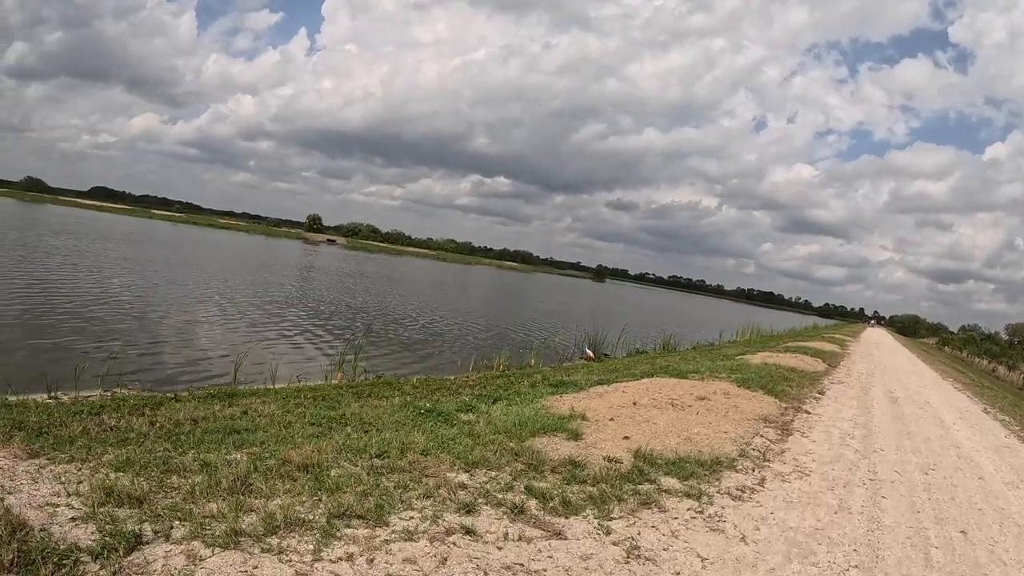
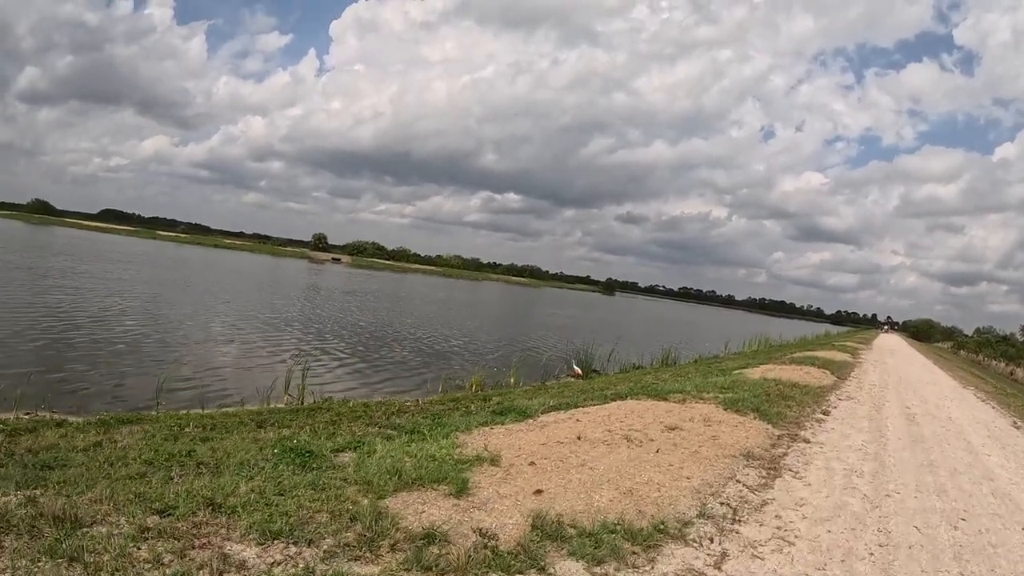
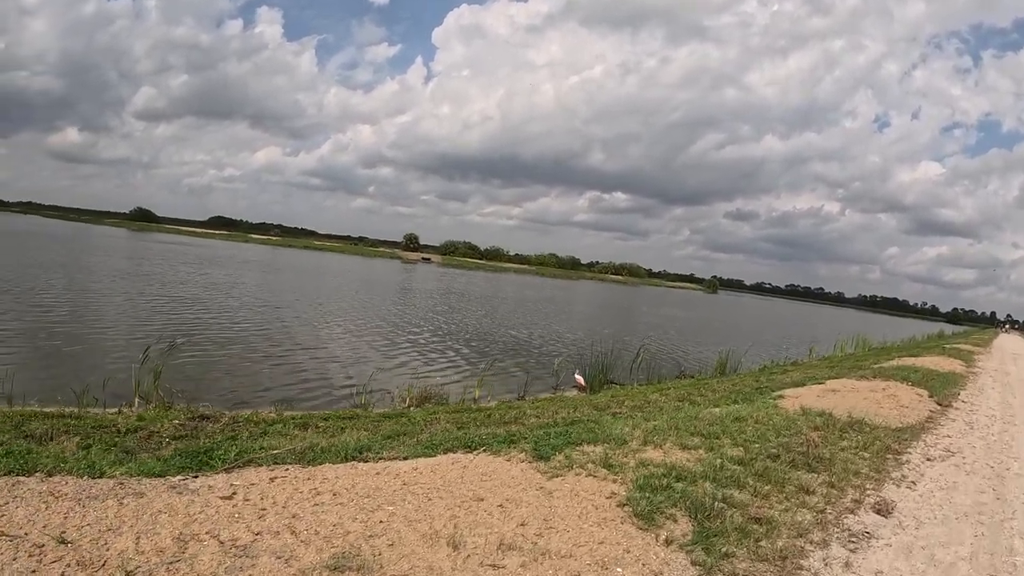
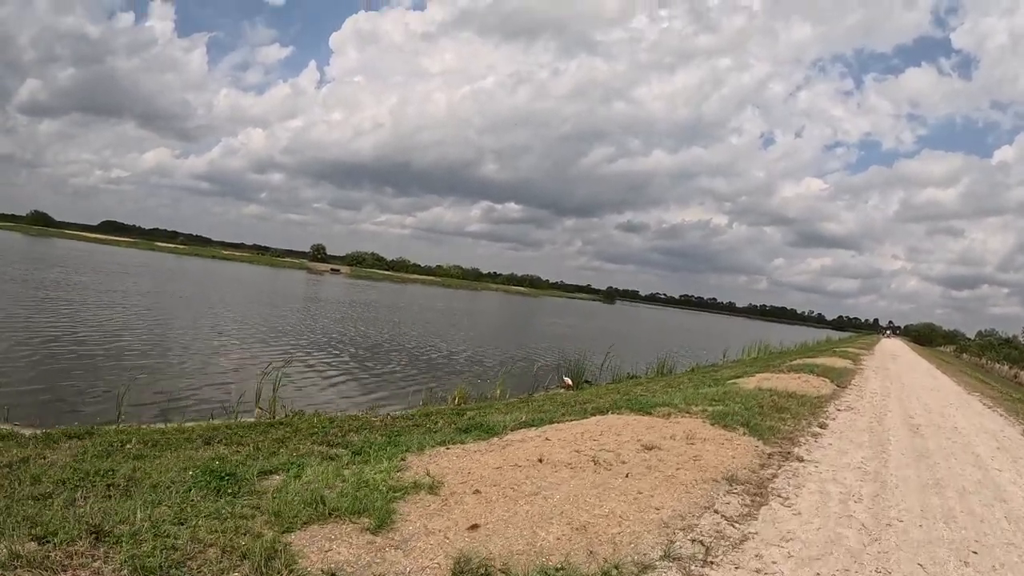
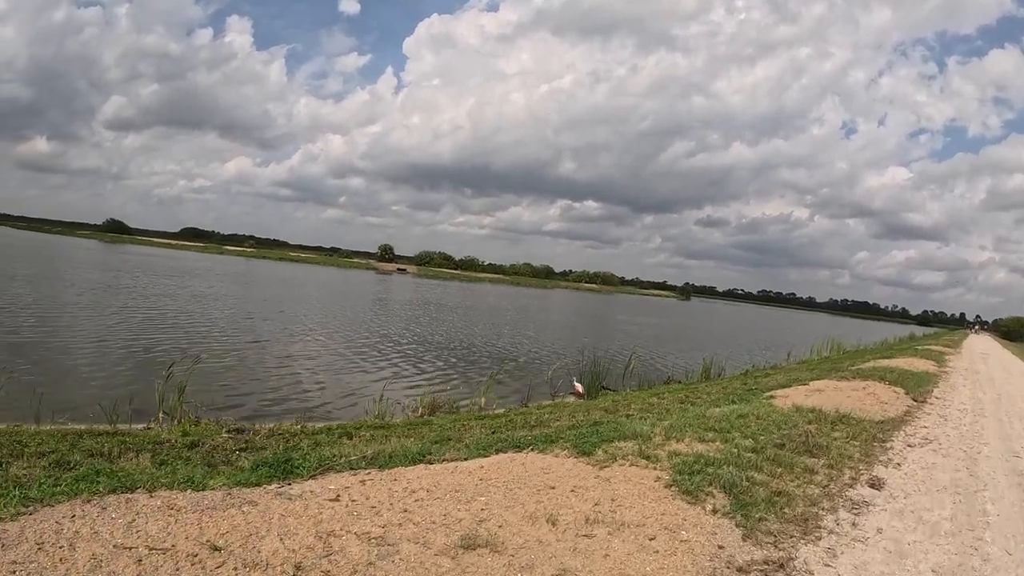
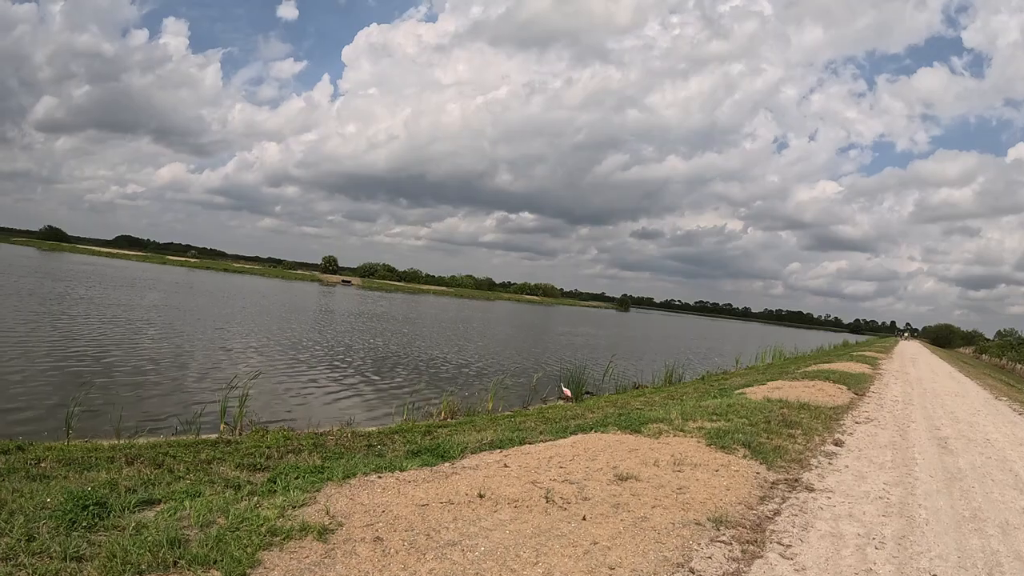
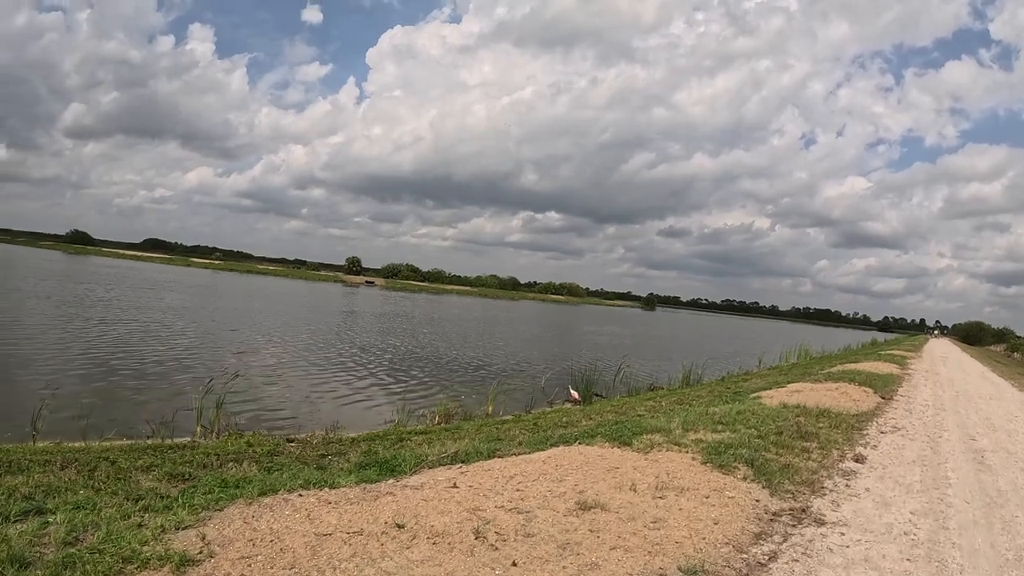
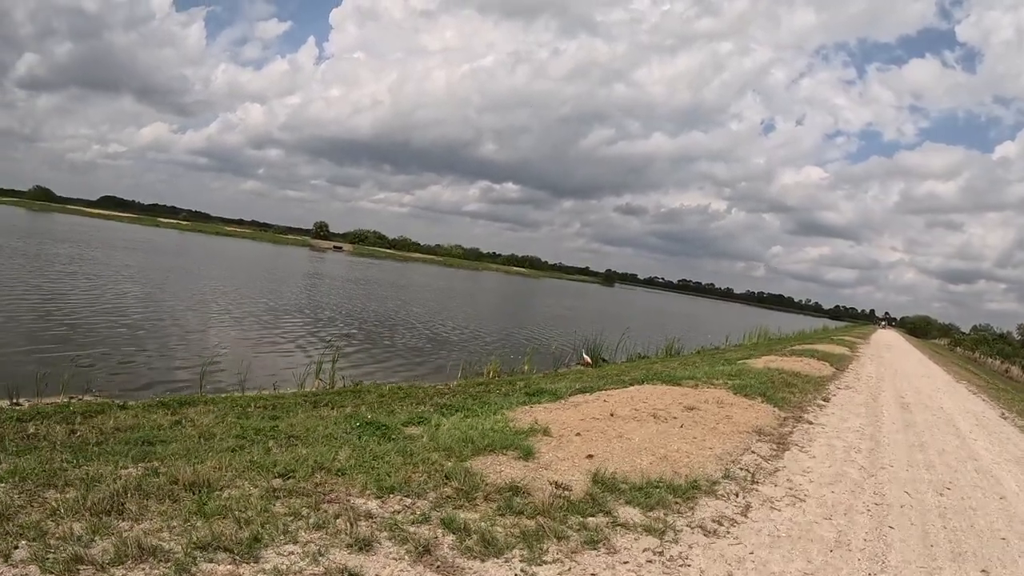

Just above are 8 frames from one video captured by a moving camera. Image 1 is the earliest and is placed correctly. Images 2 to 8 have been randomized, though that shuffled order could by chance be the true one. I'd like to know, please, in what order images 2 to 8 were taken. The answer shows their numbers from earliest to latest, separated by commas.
8, 2, 4, 6, 7, 5, 3
